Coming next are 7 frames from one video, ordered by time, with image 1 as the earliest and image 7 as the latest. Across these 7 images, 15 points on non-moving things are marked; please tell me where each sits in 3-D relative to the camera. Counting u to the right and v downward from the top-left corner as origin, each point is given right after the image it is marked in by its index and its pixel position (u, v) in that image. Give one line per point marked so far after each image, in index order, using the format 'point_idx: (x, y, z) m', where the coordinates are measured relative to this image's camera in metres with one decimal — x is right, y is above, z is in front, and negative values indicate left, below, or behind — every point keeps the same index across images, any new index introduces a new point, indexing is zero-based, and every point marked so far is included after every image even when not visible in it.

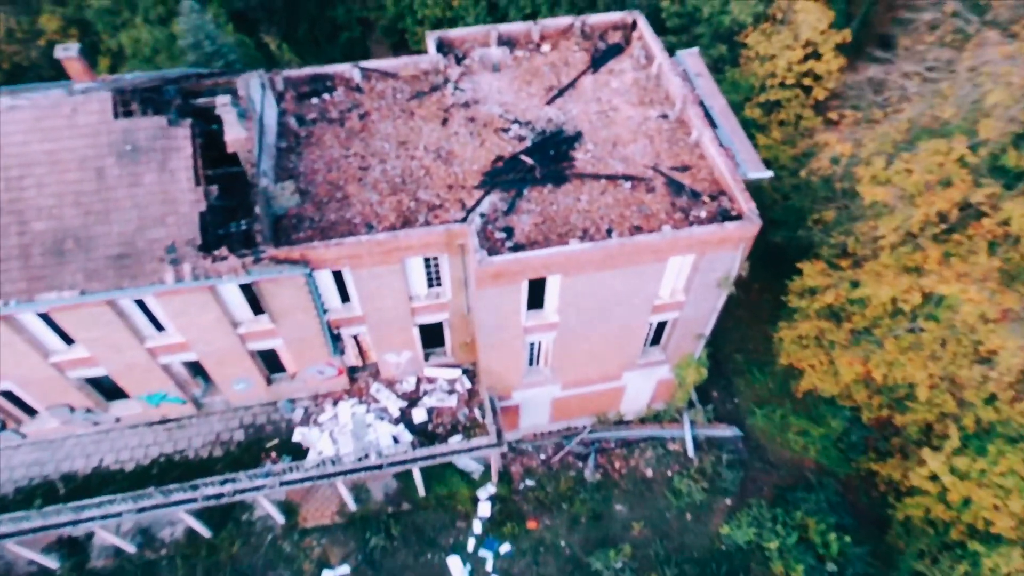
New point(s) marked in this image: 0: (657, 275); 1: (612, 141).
0: (+3.7, +0.3, +16.0) m
1: (+2.8, +4.1, +17.6) m
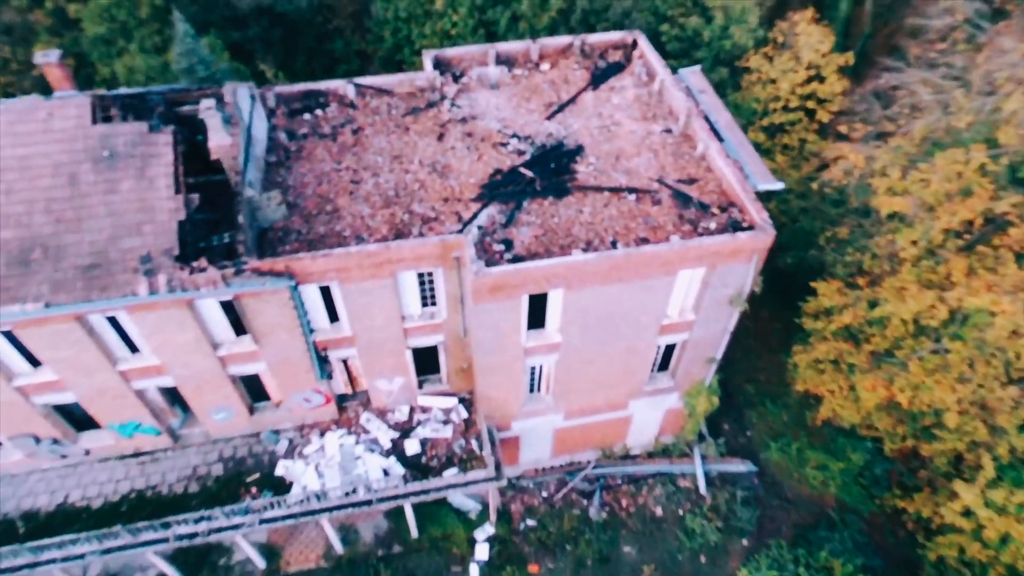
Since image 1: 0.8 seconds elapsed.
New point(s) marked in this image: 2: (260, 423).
0: (+3.6, -0.1, +15.1) m
1: (+2.8, +3.6, +17.0) m
2: (-7.1, -3.8, +17.8) m
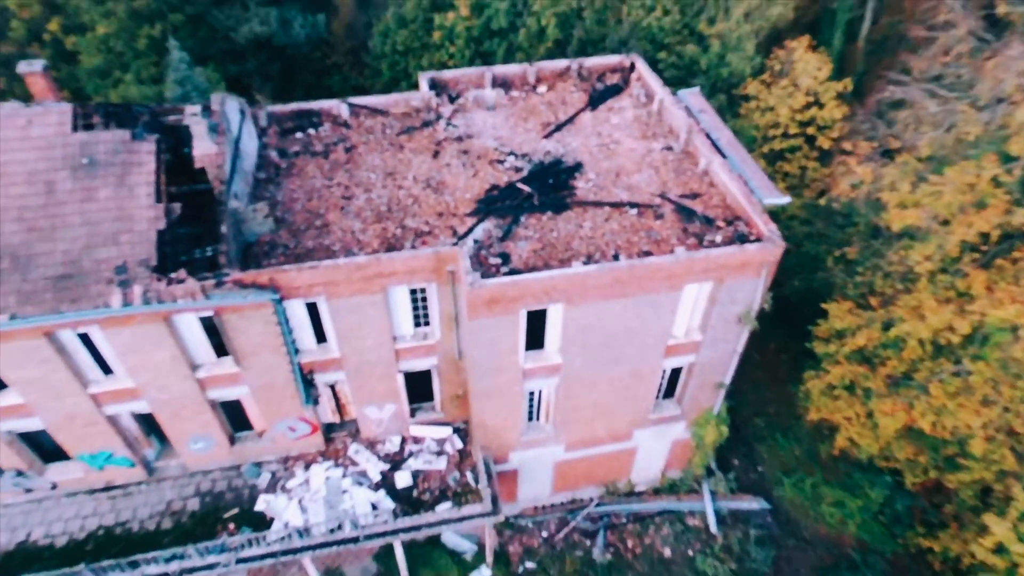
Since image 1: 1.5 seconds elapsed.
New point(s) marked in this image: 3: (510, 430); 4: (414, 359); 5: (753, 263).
0: (+3.6, -0.4, +14.3) m
1: (+2.7, +3.0, +16.5) m
2: (-7.1, -4.4, +16.7) m
3: (-0.1, -3.7, +16.6) m
4: (-2.4, -1.8, +15.6) m
5: (+5.3, +0.5, +13.8) m
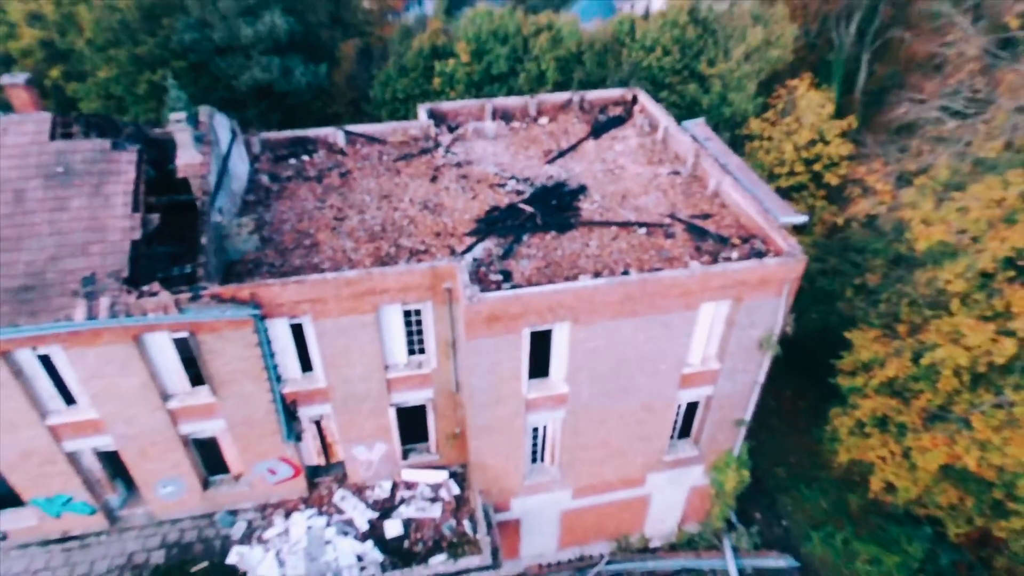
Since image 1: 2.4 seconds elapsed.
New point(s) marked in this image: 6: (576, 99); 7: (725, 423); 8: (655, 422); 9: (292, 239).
0: (+3.6, -0.9, +13.2) m
1: (+2.7, +2.4, +15.8) m
2: (-7.1, -5.1, +15.1) m
3: (0.0, -4.4, +15.1) m
4: (-2.4, -2.3, +14.4) m
5: (+5.3, +0.2, +12.8) m
6: (+2.0, +5.8, +19.4) m
7: (+5.2, -3.3, +15.5) m
8: (+3.4, -3.2, +15.0) m
9: (-4.9, +1.1, +14.0) m
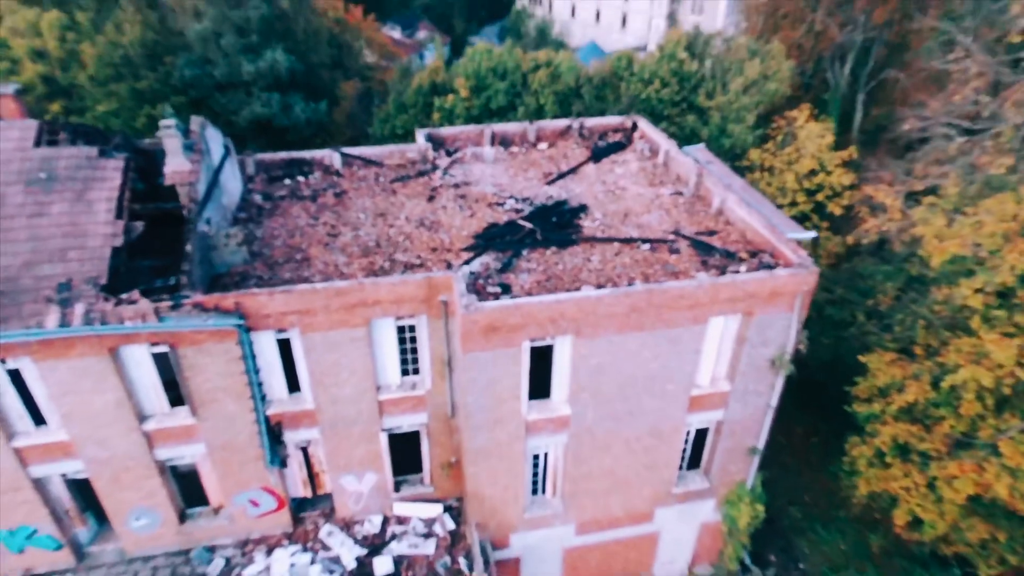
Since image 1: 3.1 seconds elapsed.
0: (+3.6, -1.1, +12.5) m
1: (+2.7, +1.8, +15.4) m
2: (-7.1, -5.5, +14.1) m
3: (0.0, -4.8, +14.1) m
4: (-2.4, -2.7, +13.6) m
5: (+5.3, -0.1, +12.3) m
6: (+1.9, +4.9, +19.2) m
7: (+5.2, -3.8, +14.6) m
8: (+3.4, -3.6, +14.1) m
9: (-4.9, +0.7, +13.5) m
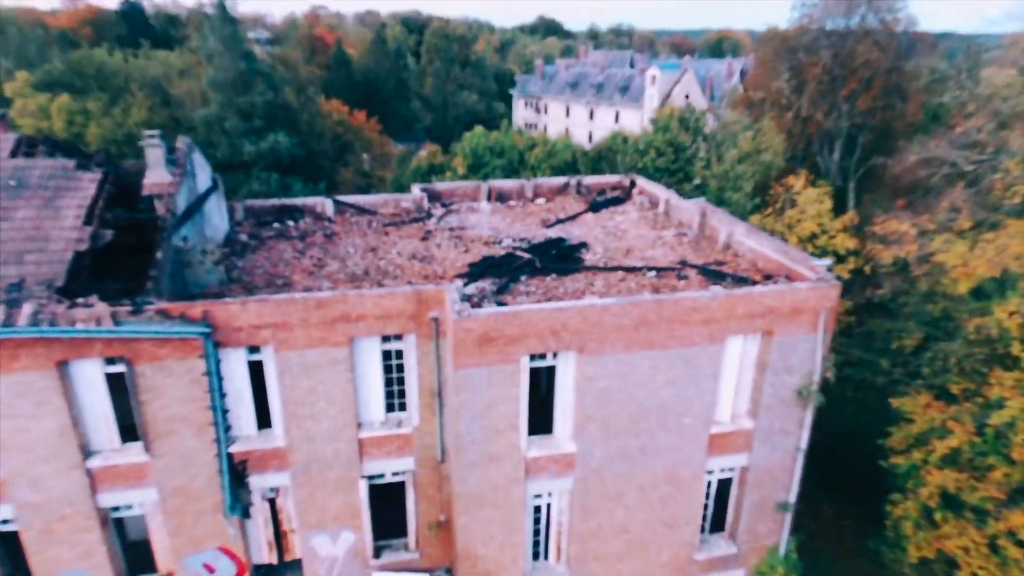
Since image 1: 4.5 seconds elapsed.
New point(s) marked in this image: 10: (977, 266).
0: (+3.6, -1.5, +11.3) m
1: (+2.6, +0.9, +14.7) m
2: (-7.2, -6.1, +11.9) m
3: (-0.1, -5.4, +12.1) m
4: (-2.4, -3.2, +12.0) m
5: (+5.2, -0.4, +11.2) m
6: (+1.8, +3.2, +19.1) m
7: (+5.1, -4.4, +12.8) m
8: (+3.3, -4.1, +12.4) m
9: (-4.9, +0.2, +12.6) m
10: (+9.3, +0.4, +12.7) m
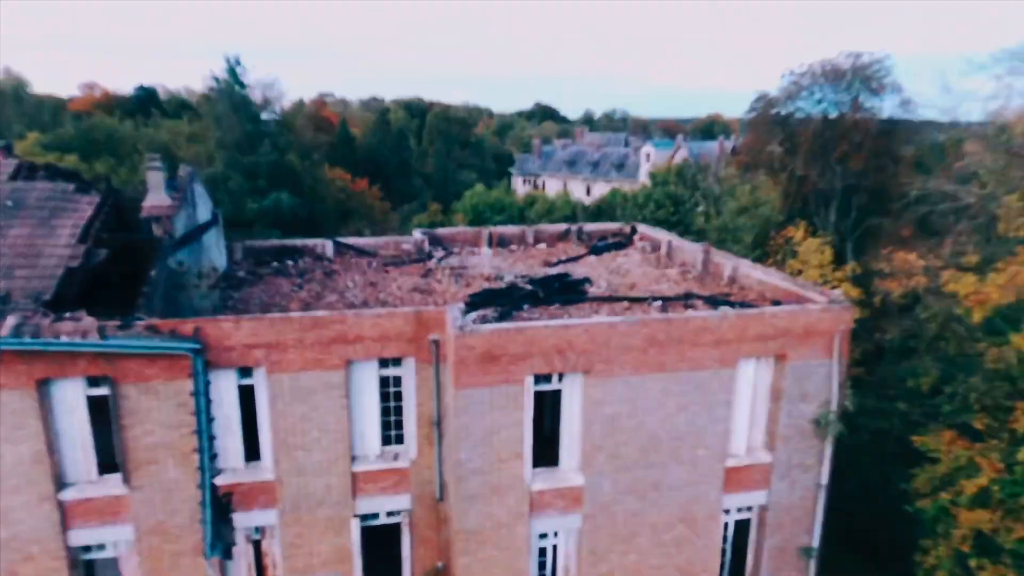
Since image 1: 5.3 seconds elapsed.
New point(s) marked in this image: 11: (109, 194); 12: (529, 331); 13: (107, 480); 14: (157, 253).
0: (+3.6, -1.8, +10.8) m
1: (+2.7, +0.1, +14.4) m
2: (-7.1, -6.5, +10.8) m
3: (0.0, -5.8, +11.1) m
4: (-2.4, -3.7, +11.2) m
5: (+5.3, -0.7, +10.9) m
6: (+1.9, +1.8, +19.1) m
7: (+5.2, -5.0, +11.9) m
8: (+3.4, -4.6, +11.5) m
9: (-4.9, -0.4, +12.2) m
10: (+9.4, -0.1, +12.5) m
11: (-7.6, +1.5, +12.5) m
12: (+0.3, -0.7, +9.8) m
13: (-6.6, -3.1, +10.3) m
14: (-6.1, +0.5, +11.0) m
